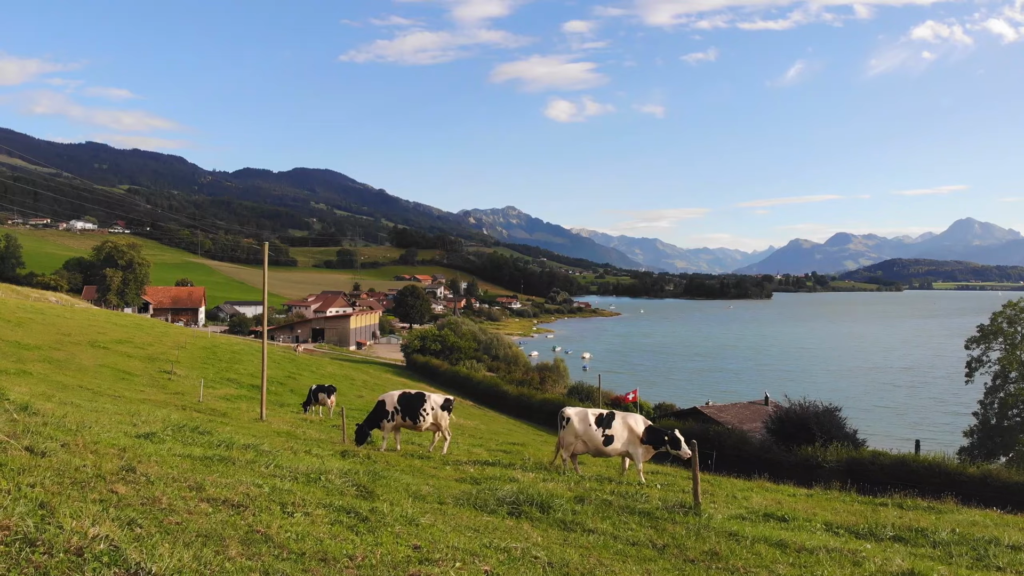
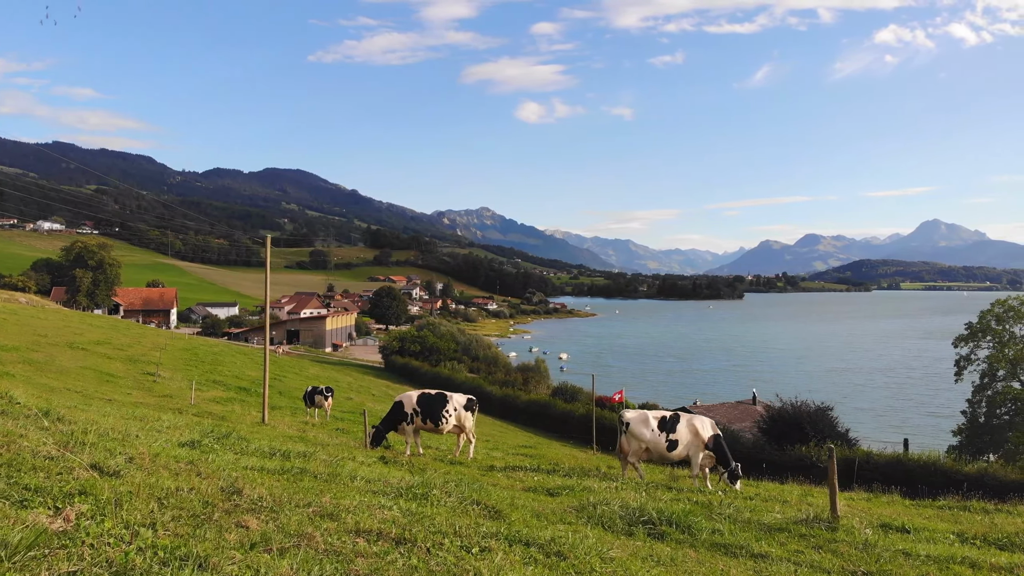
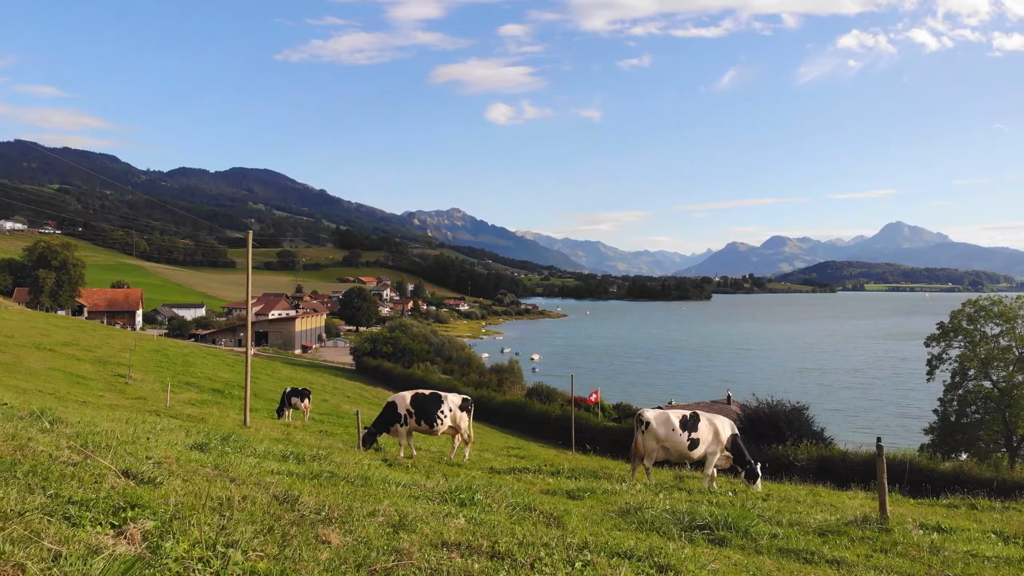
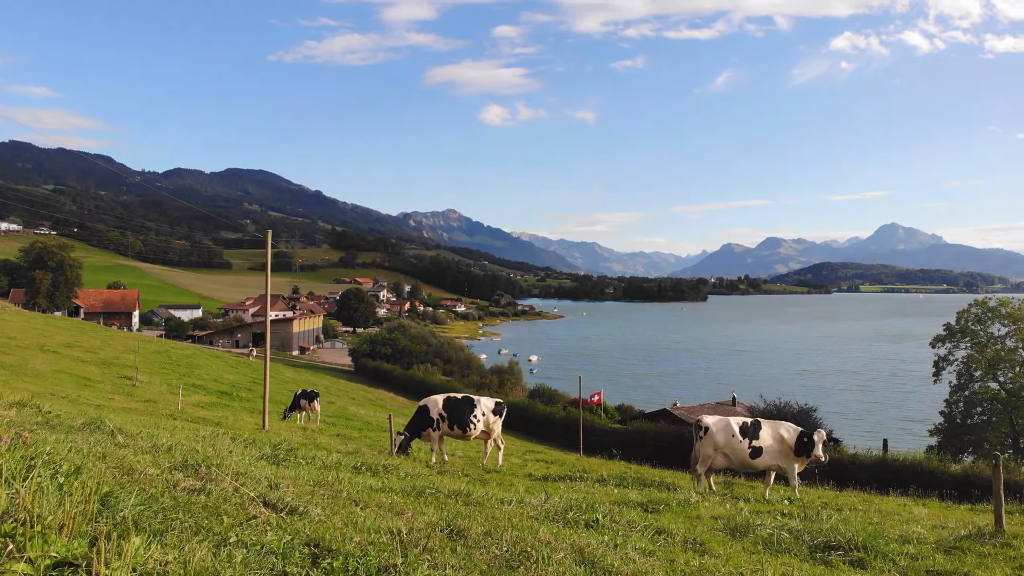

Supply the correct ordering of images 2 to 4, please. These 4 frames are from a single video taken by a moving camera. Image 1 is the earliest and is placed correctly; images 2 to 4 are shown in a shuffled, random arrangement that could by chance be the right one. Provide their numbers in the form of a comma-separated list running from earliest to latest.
2, 3, 4
